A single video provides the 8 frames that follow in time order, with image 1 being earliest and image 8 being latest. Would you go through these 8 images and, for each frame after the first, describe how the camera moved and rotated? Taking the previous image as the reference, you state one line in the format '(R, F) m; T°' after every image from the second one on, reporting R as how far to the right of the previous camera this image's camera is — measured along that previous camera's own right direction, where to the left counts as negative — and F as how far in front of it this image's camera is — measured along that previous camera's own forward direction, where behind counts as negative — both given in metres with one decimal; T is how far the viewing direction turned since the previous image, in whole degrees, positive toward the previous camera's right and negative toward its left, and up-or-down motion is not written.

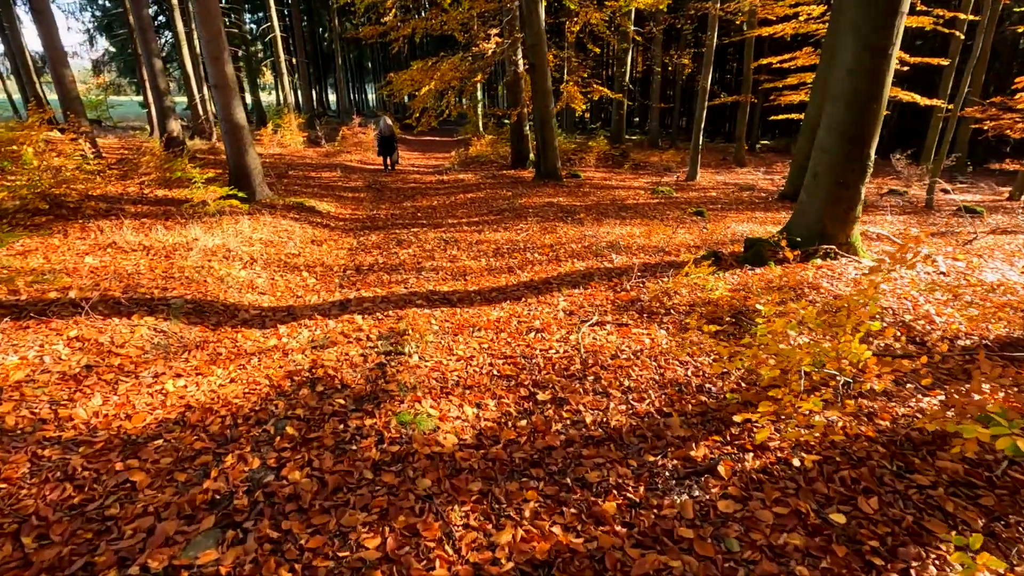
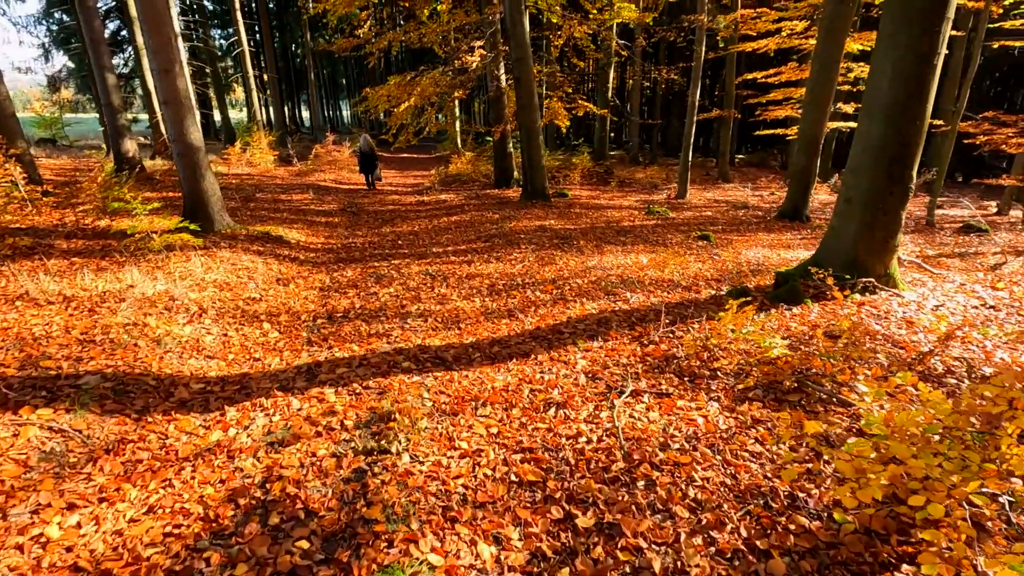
(-0.2, +1.0) m; +2°
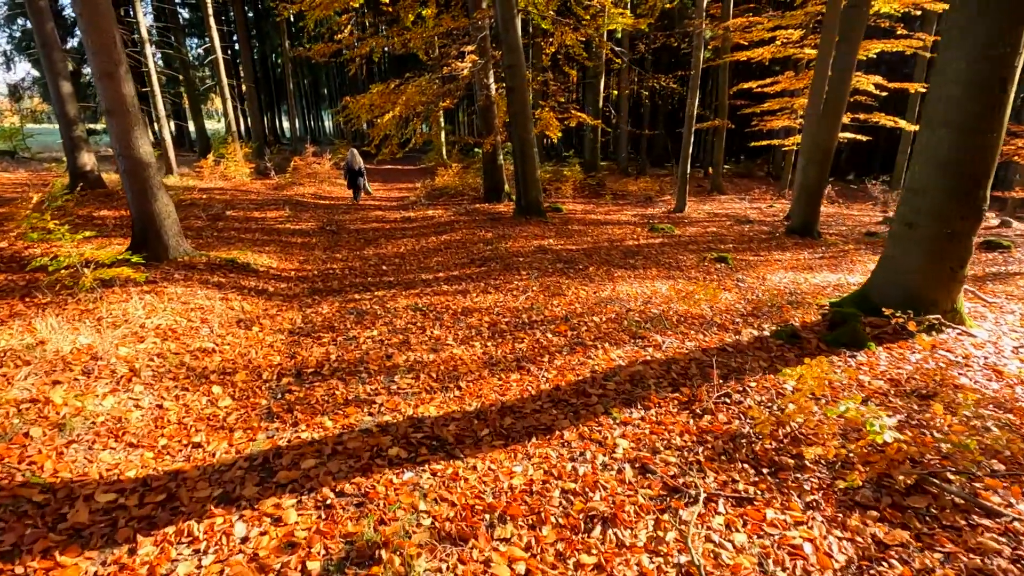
(-0.2, +1.0) m; +2°
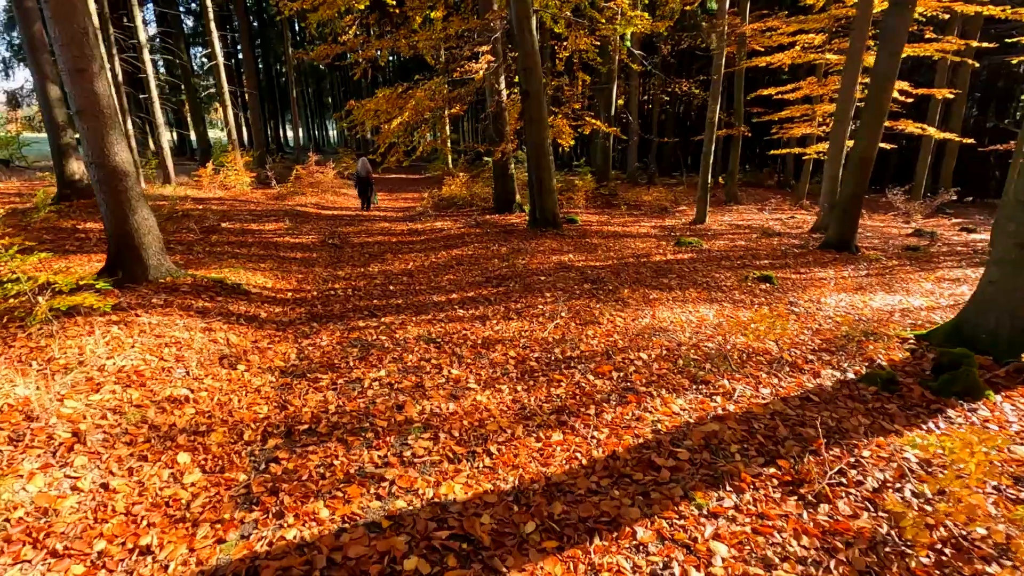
(-0.3, +0.9) m; 0°
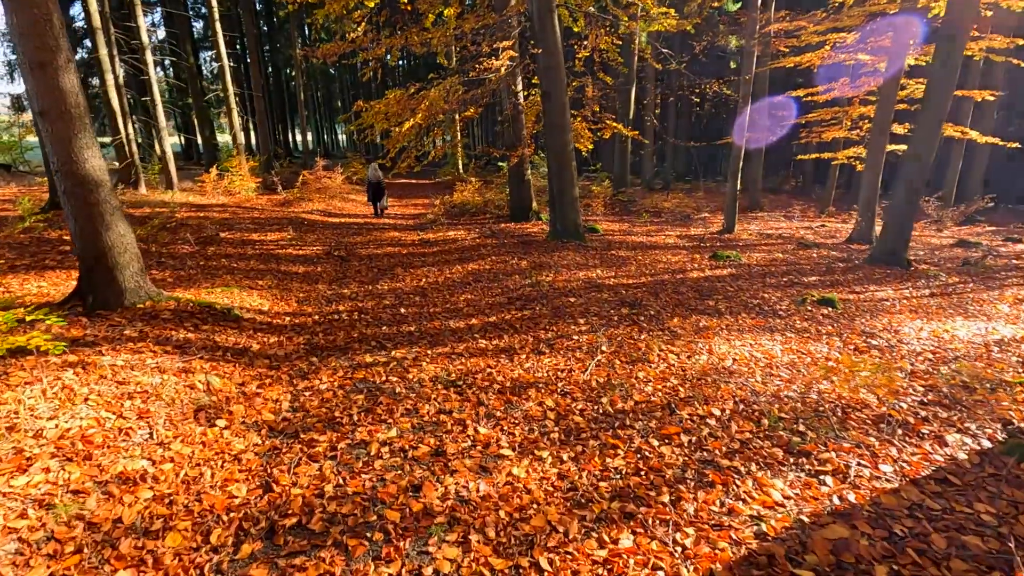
(-0.3, +0.9) m; -1°
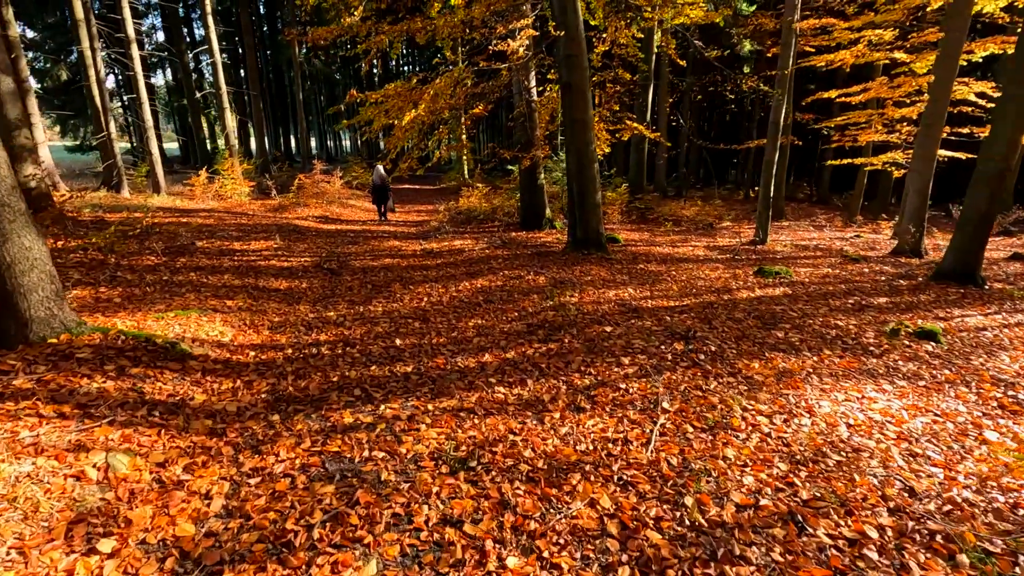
(-0.2, +1.4) m; 0°
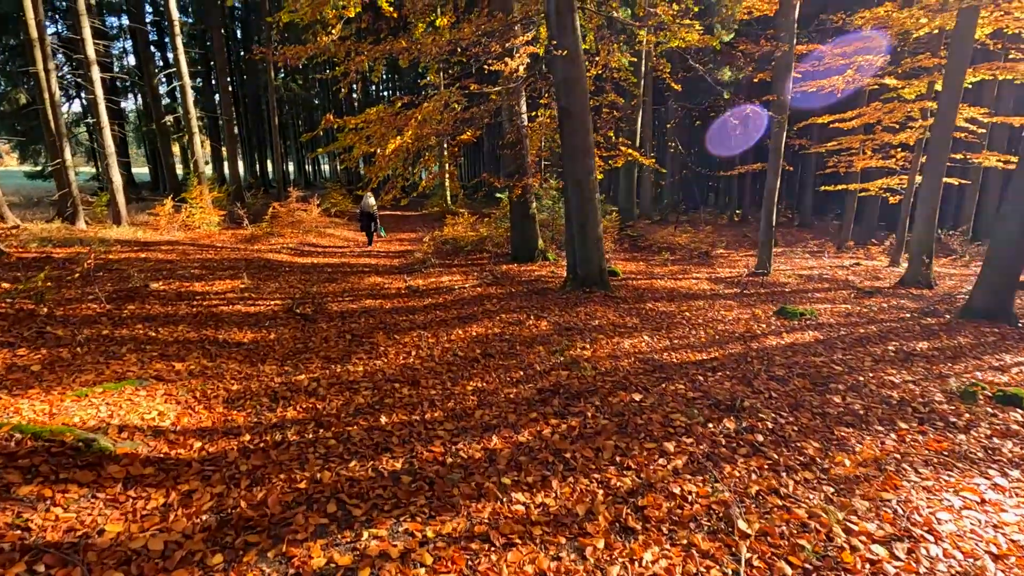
(-0.3, +1.0) m; +2°
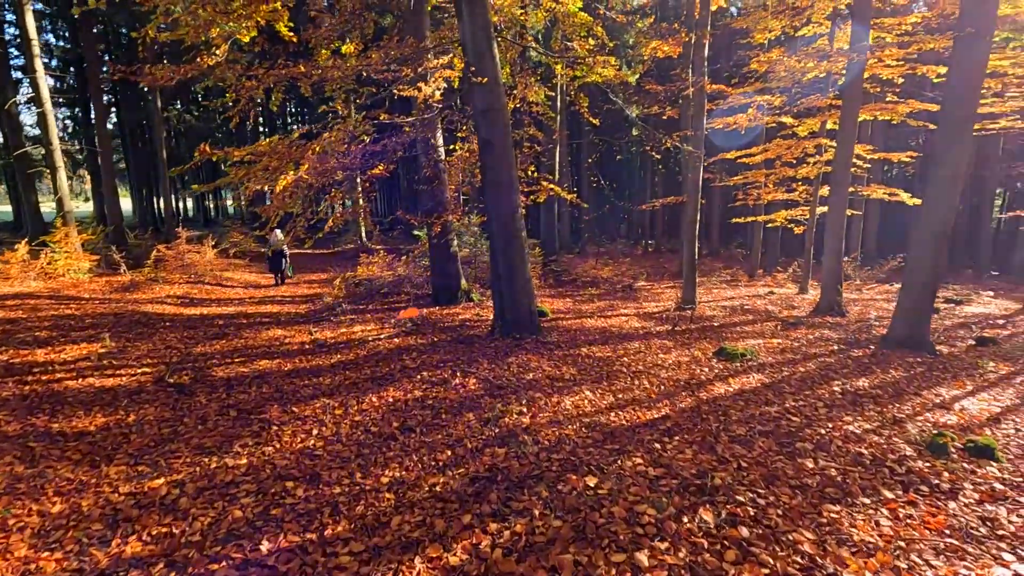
(0.0, +0.9) m; +8°
